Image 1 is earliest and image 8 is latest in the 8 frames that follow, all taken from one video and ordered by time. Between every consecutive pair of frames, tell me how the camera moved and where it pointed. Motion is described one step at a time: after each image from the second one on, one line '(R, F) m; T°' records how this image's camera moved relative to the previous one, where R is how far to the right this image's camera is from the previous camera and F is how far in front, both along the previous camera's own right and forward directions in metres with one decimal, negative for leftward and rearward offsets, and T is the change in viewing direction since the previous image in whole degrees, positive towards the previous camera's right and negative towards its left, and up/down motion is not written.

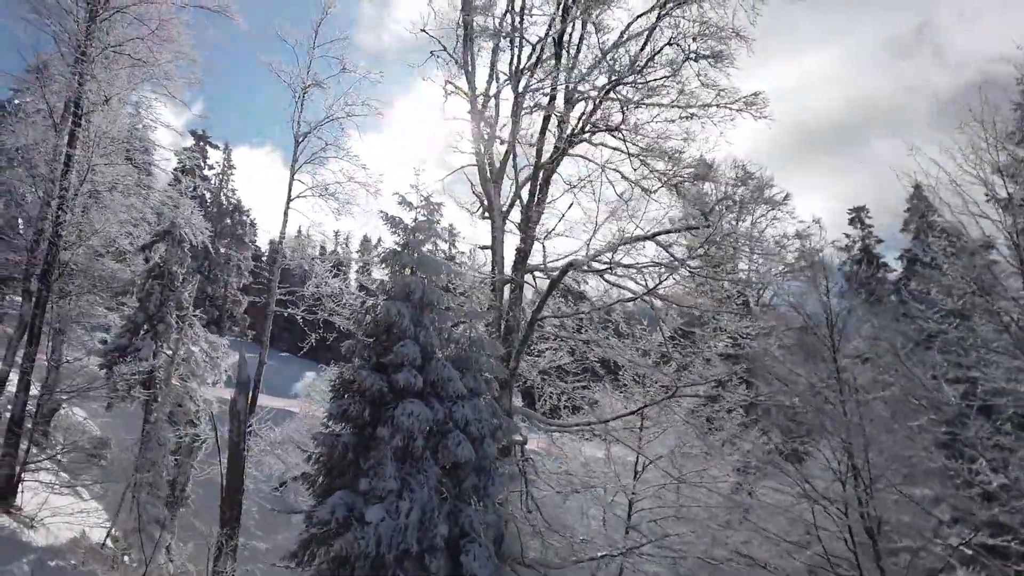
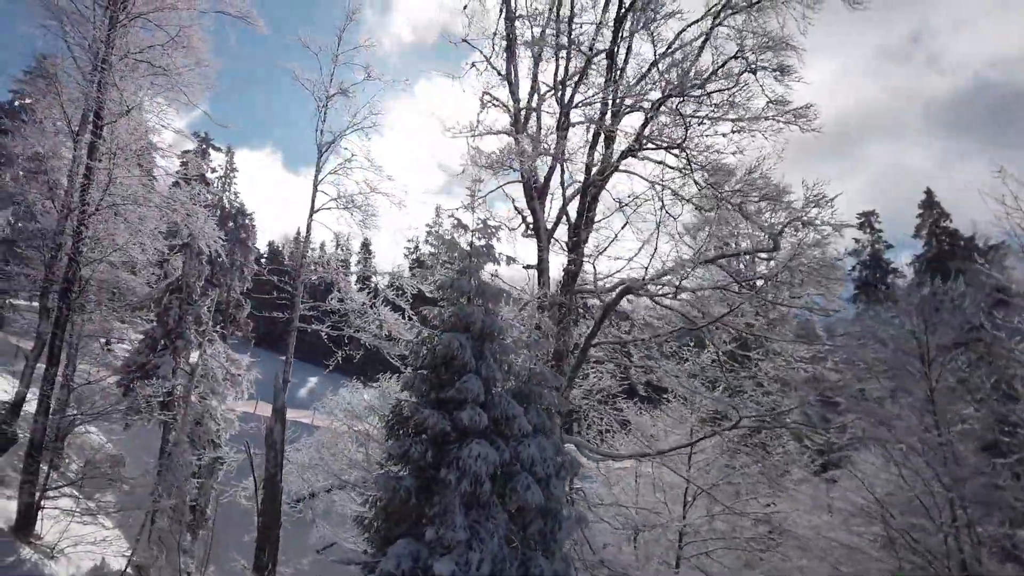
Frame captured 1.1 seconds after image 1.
(-0.6, +0.3) m; 0°
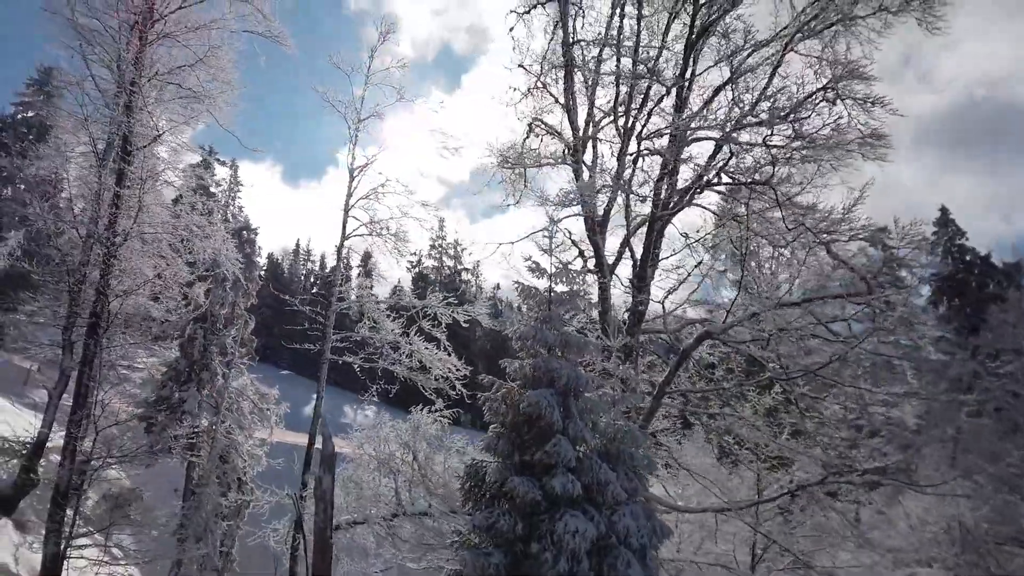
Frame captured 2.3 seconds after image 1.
(-0.7, +0.3) m; 0°
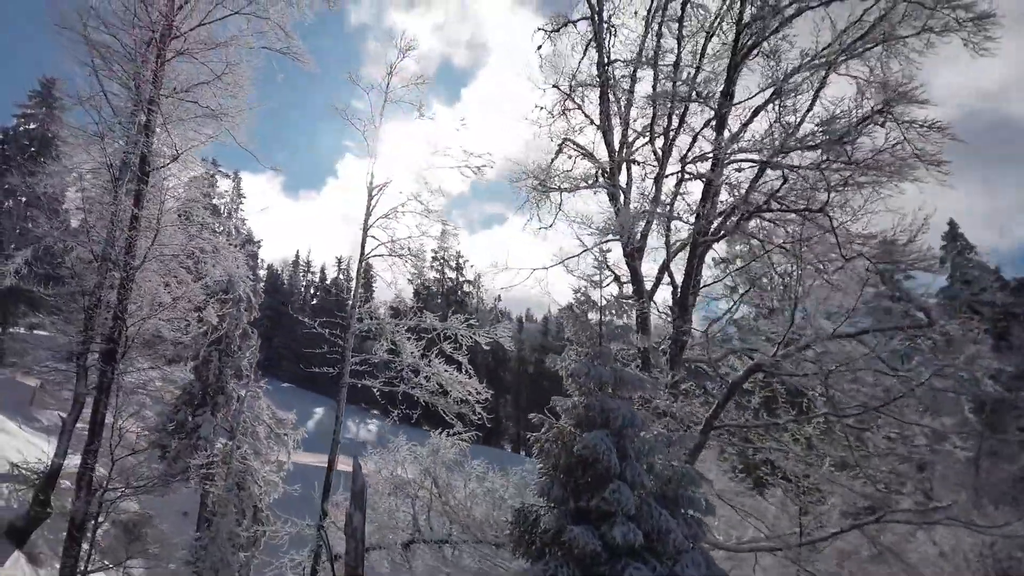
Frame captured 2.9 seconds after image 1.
(-0.4, +0.2) m; 0°
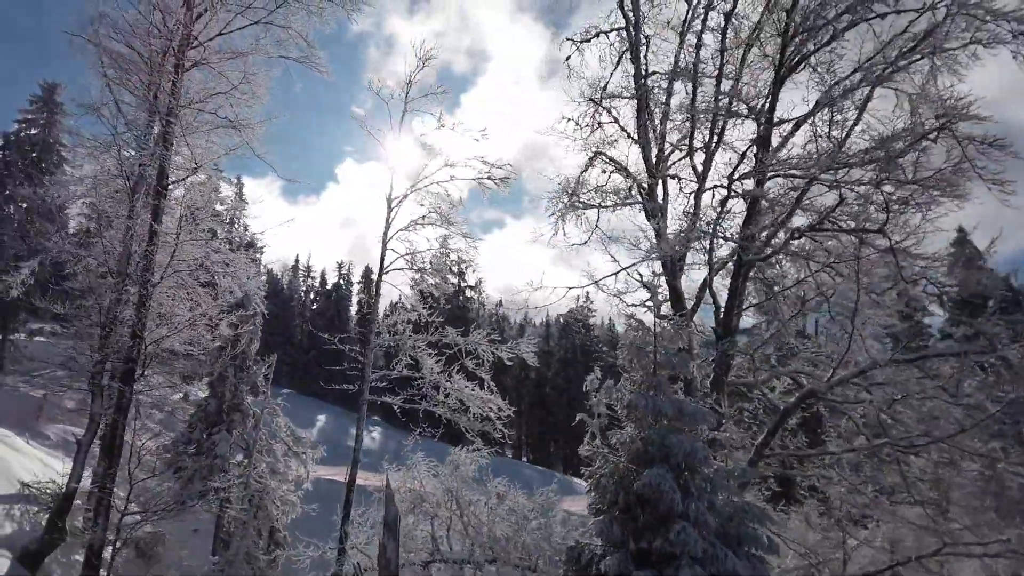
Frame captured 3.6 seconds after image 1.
(-0.4, +0.2) m; 0°
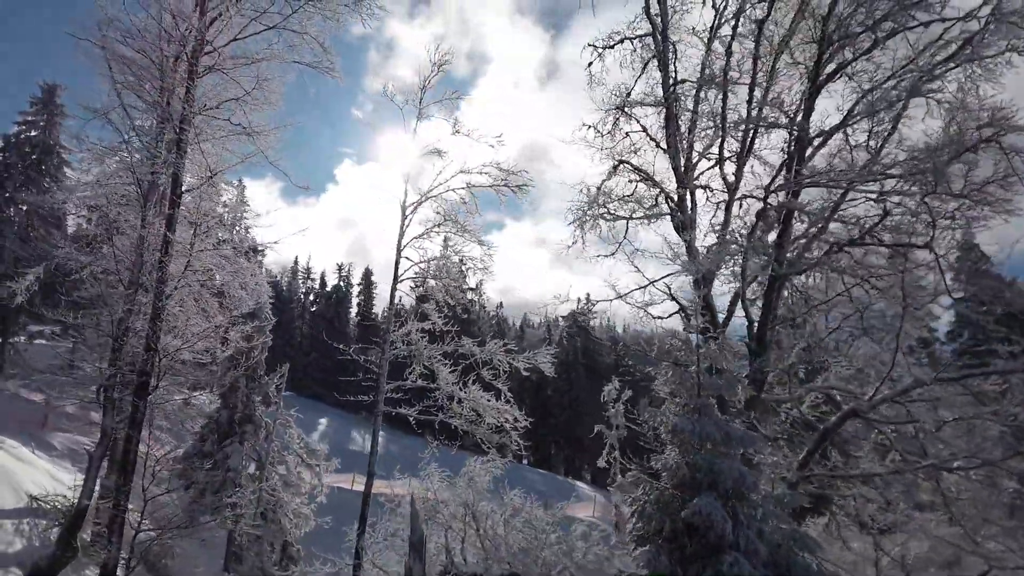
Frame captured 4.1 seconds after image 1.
(-0.3, +0.1) m; 0°
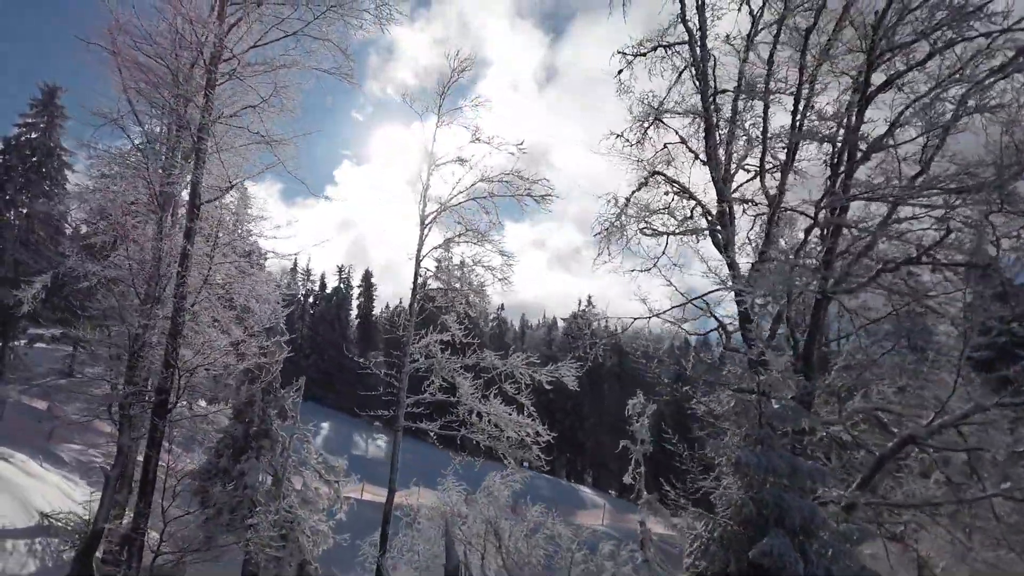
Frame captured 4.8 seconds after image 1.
(-0.4, +0.2) m; 0°
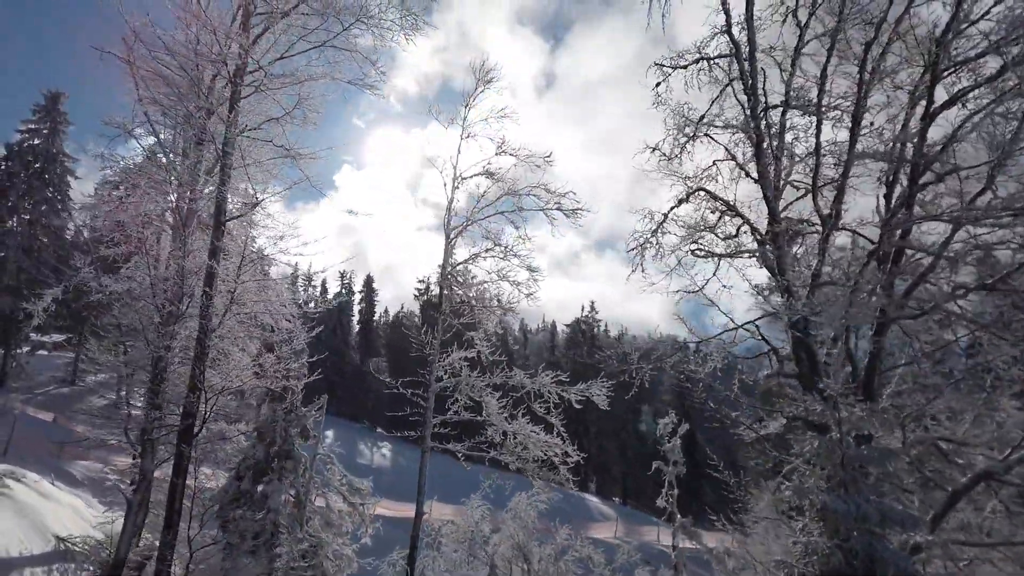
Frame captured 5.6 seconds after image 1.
(-0.4, +0.2) m; 0°
